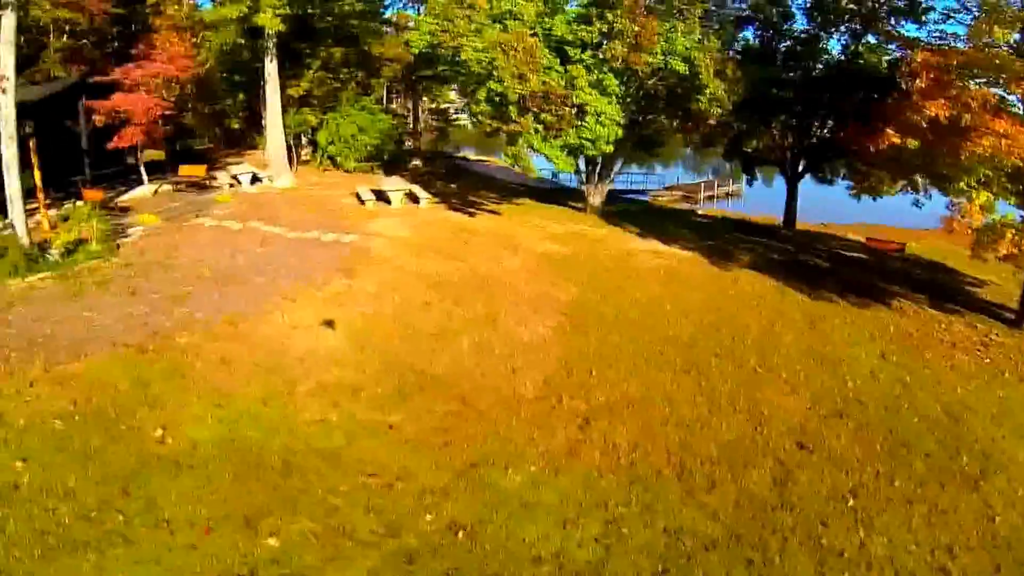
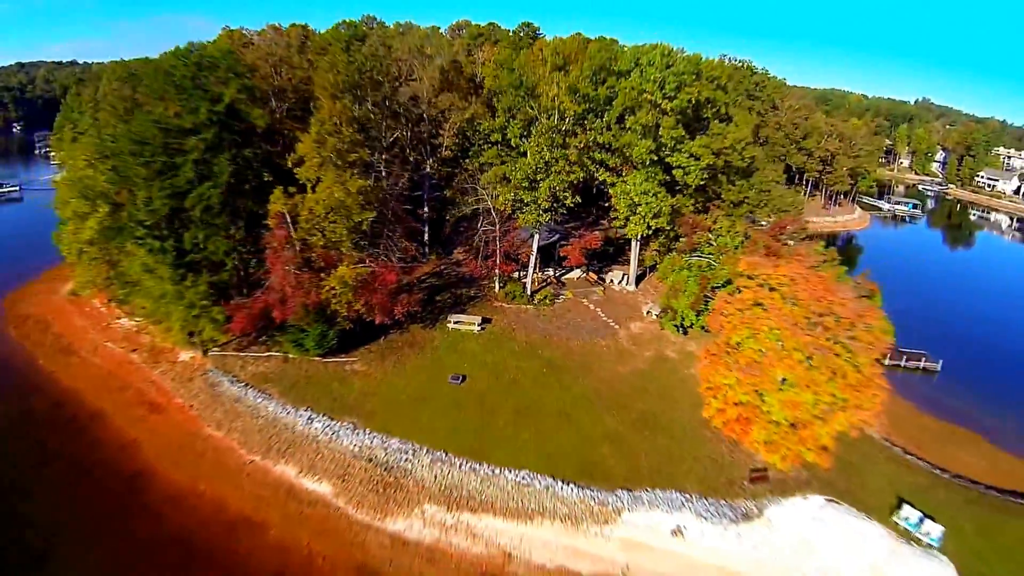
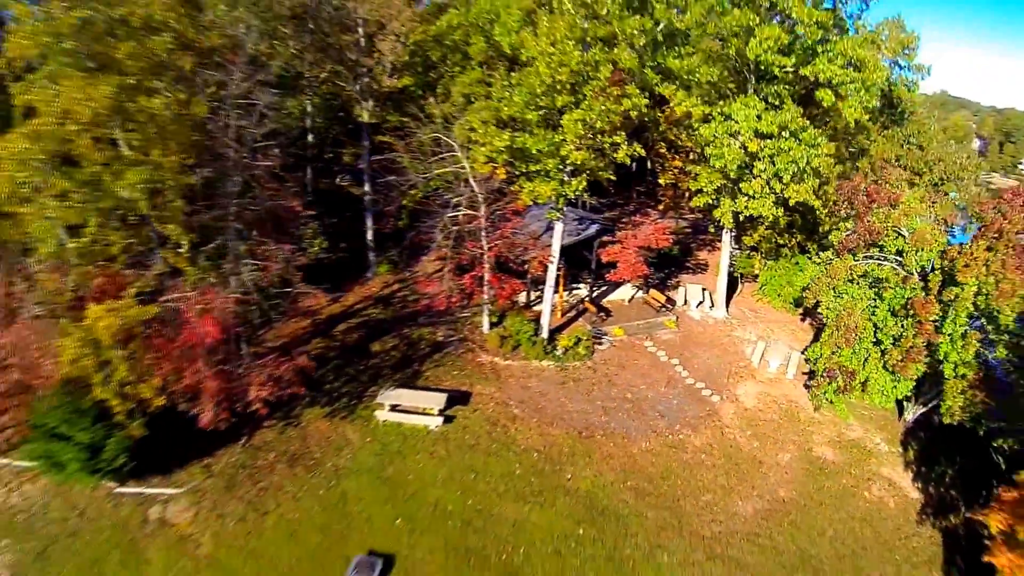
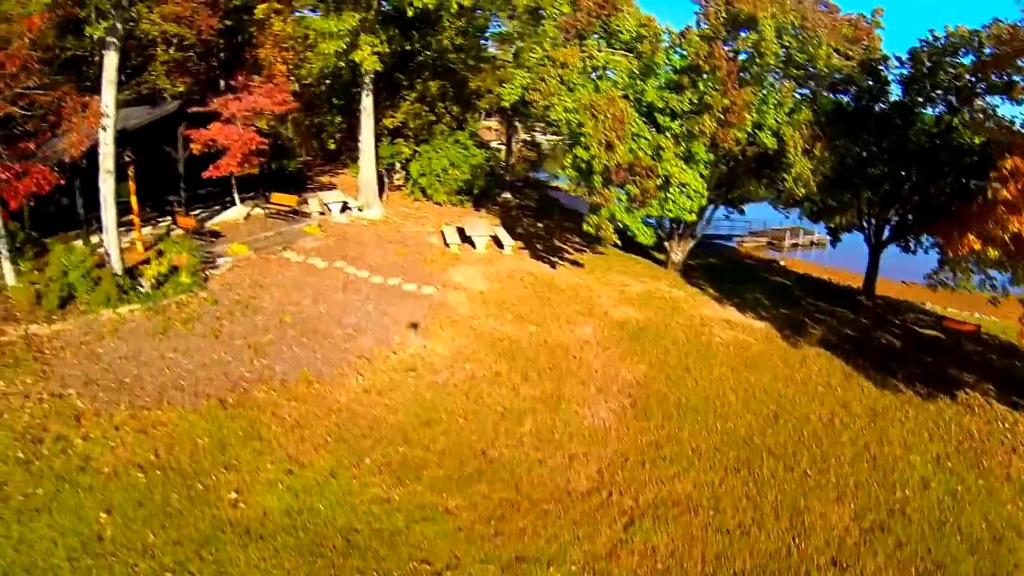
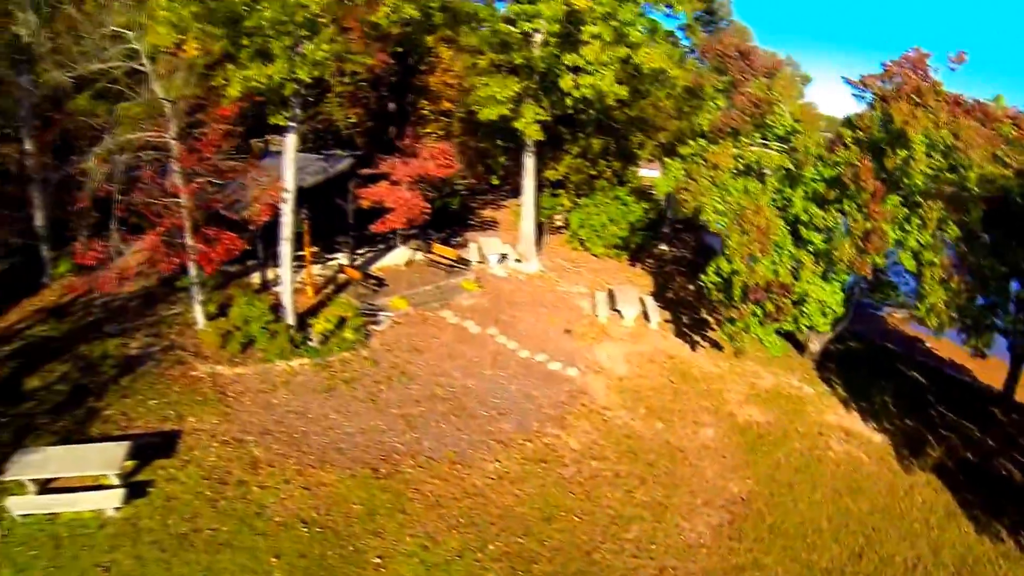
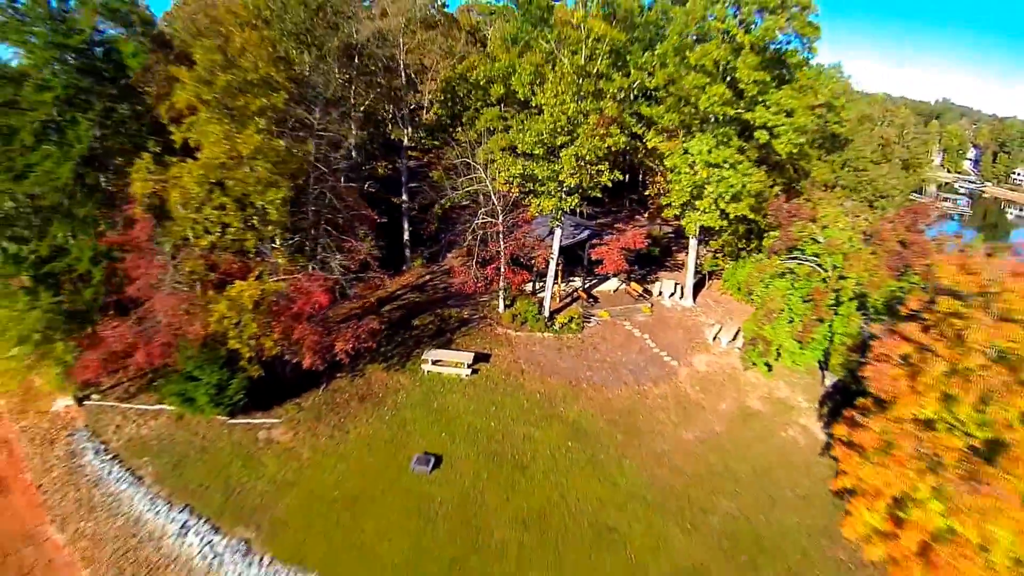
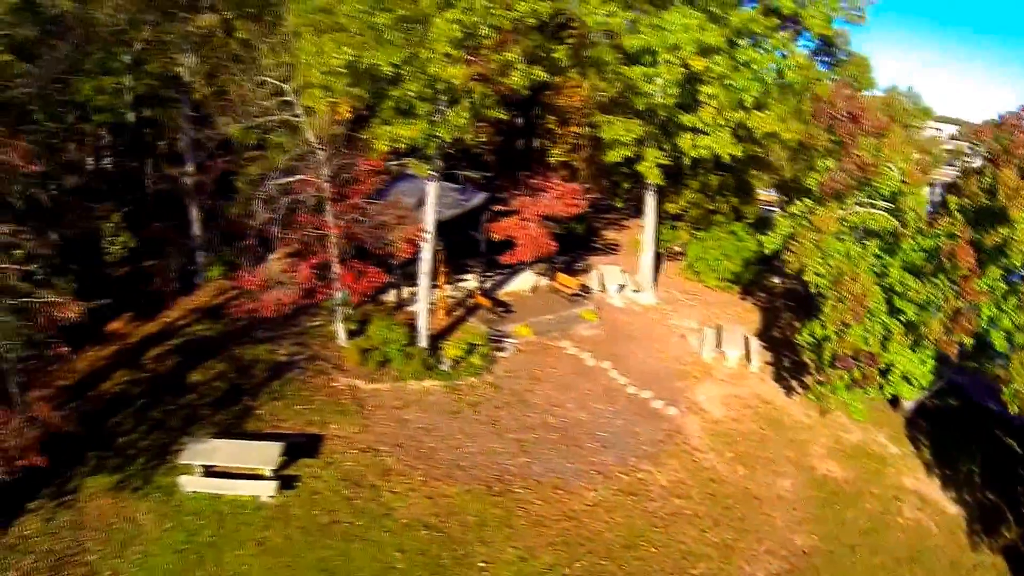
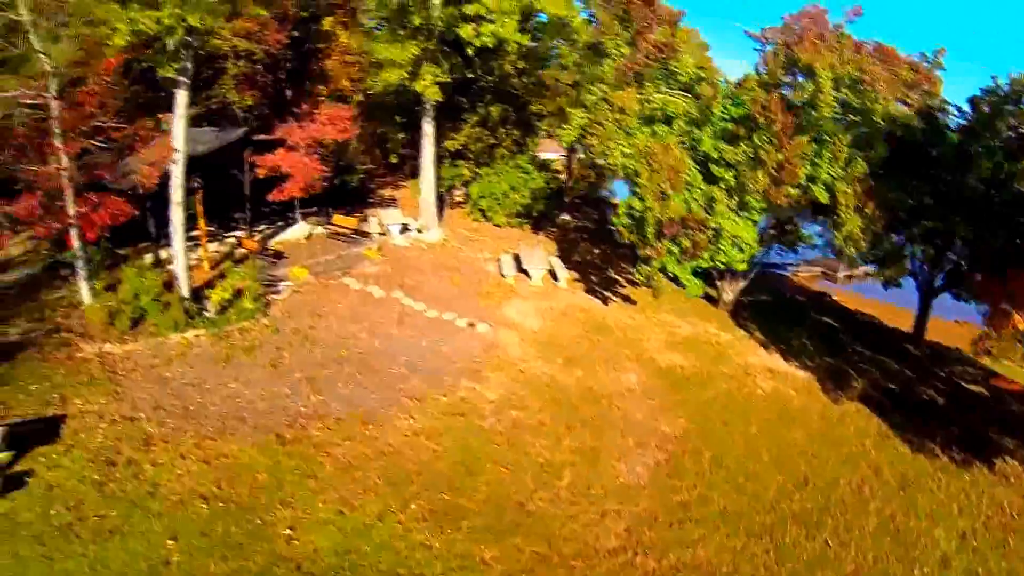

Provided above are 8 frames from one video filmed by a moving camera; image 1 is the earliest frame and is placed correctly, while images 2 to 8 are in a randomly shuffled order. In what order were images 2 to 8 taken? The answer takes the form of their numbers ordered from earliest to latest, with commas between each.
4, 8, 5, 7, 3, 6, 2
